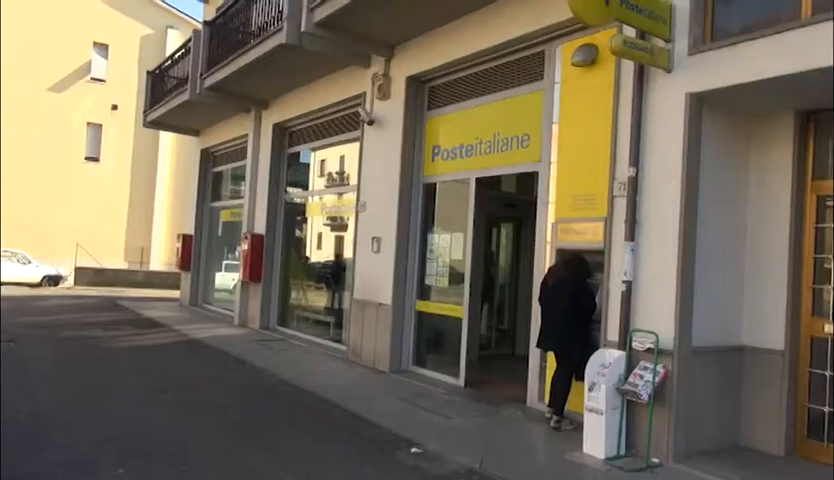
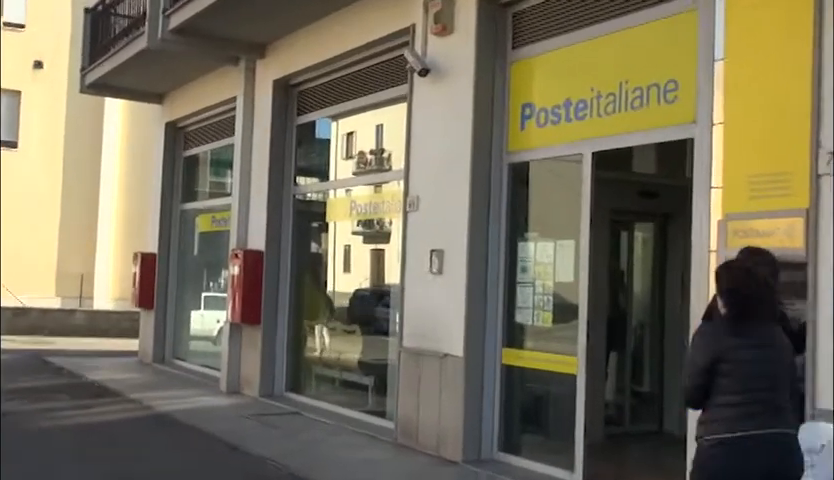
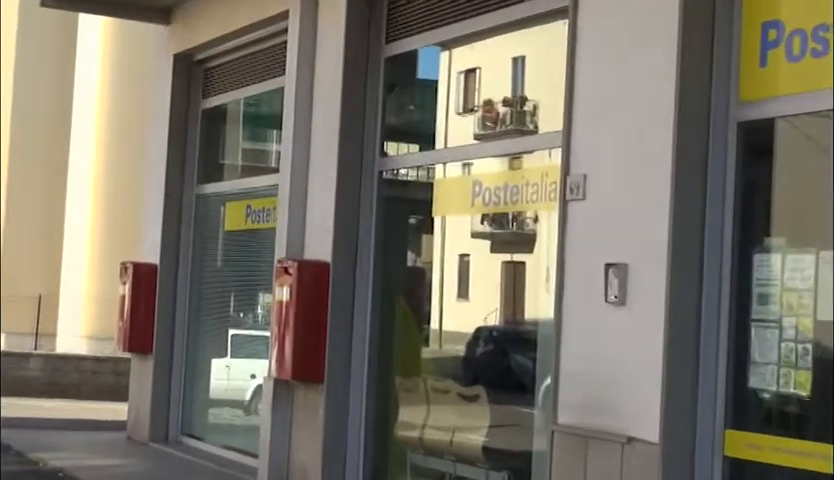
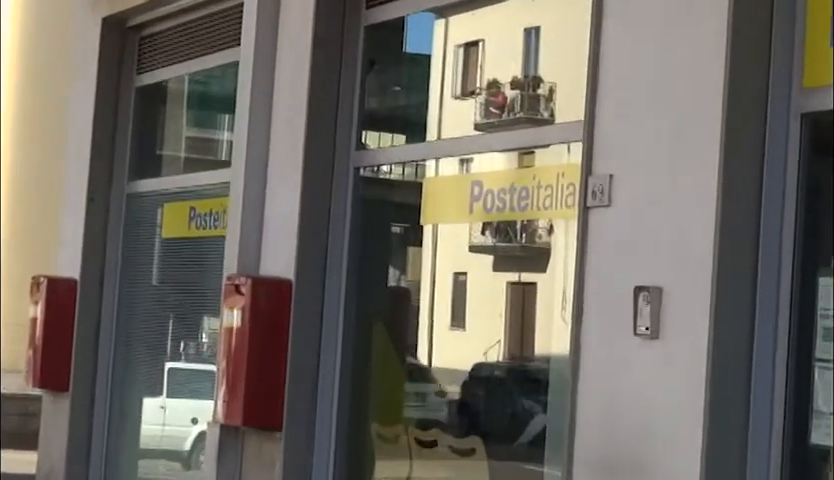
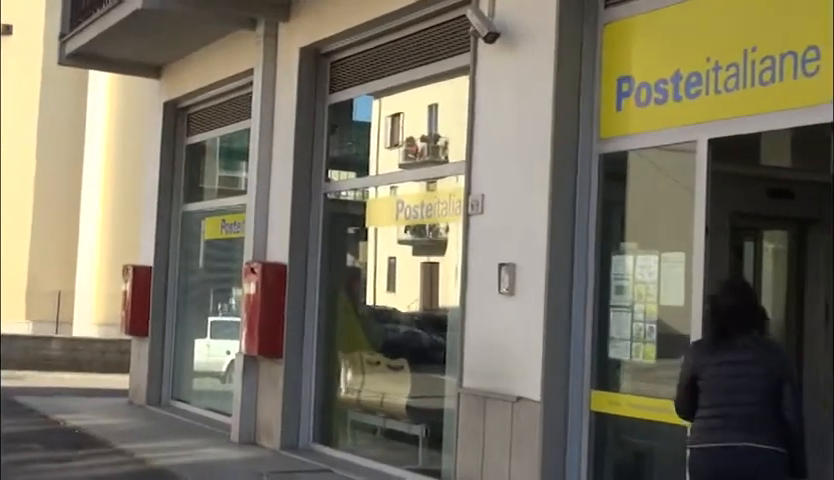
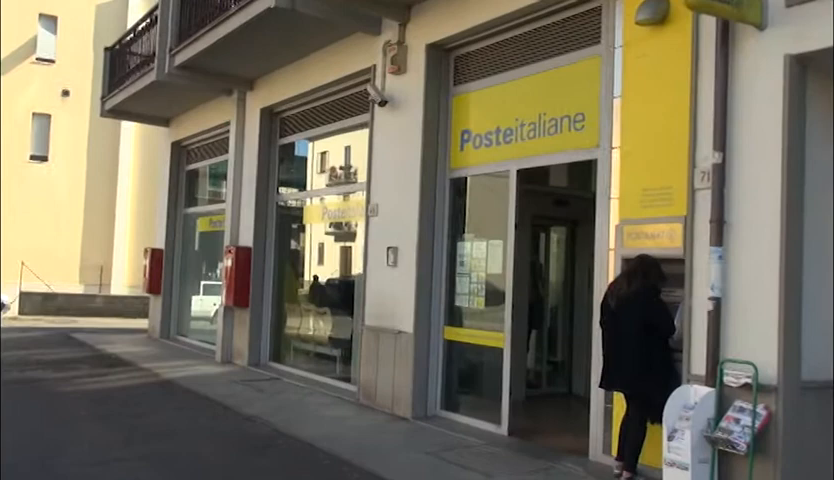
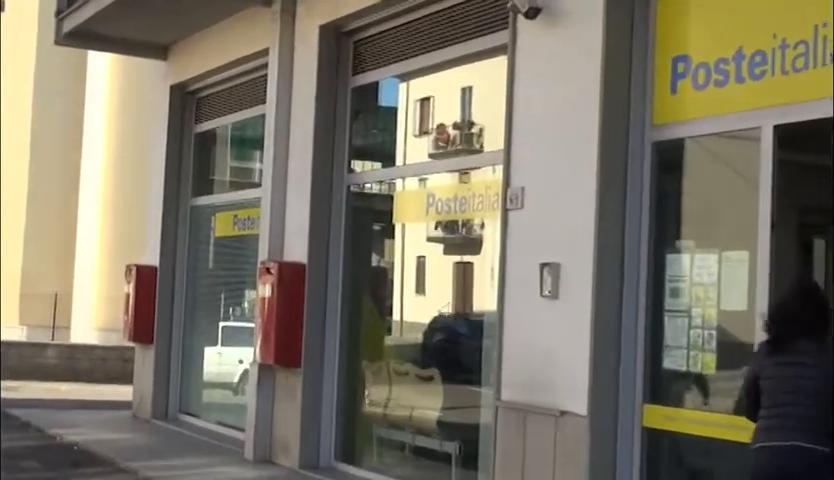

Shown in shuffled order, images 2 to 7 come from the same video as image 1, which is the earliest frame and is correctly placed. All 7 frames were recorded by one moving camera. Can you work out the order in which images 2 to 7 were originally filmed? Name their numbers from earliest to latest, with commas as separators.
6, 2, 5, 7, 3, 4
